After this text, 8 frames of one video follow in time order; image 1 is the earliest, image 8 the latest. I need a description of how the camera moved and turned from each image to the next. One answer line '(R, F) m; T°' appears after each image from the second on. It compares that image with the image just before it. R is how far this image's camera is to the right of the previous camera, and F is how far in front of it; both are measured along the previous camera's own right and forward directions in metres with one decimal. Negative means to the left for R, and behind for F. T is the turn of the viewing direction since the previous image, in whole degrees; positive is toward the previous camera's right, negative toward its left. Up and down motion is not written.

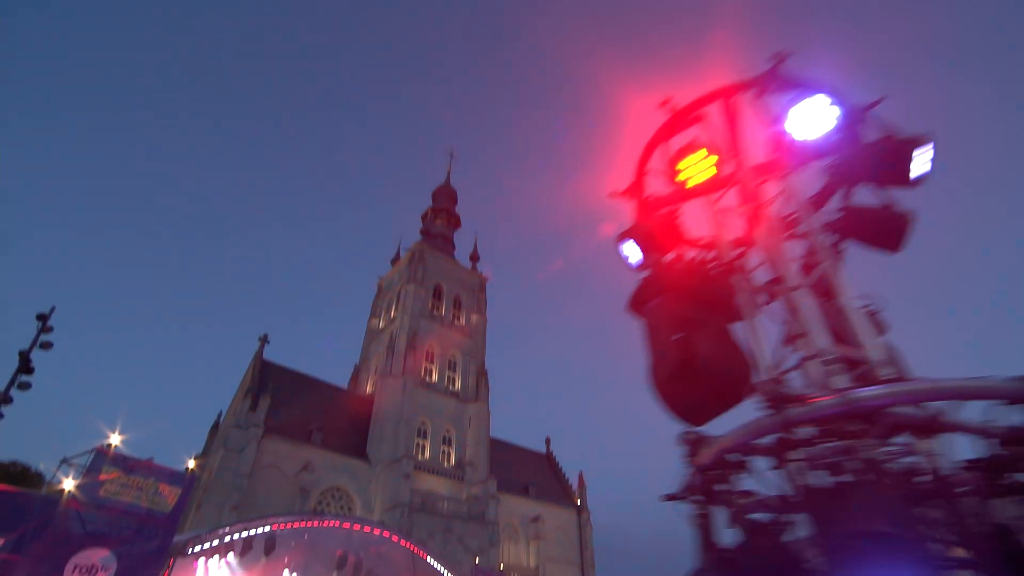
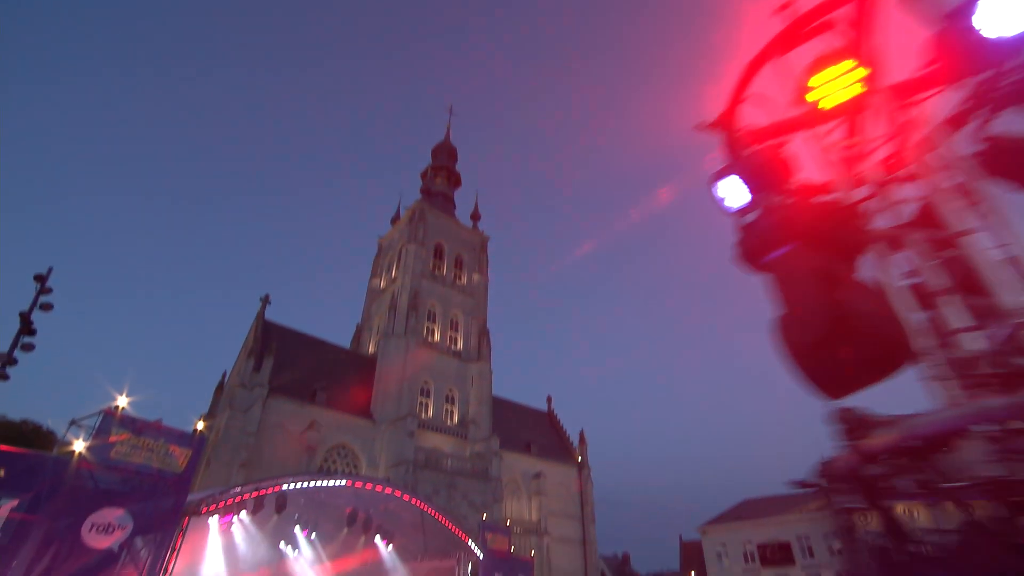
(-0.2, +0.2) m; 0°
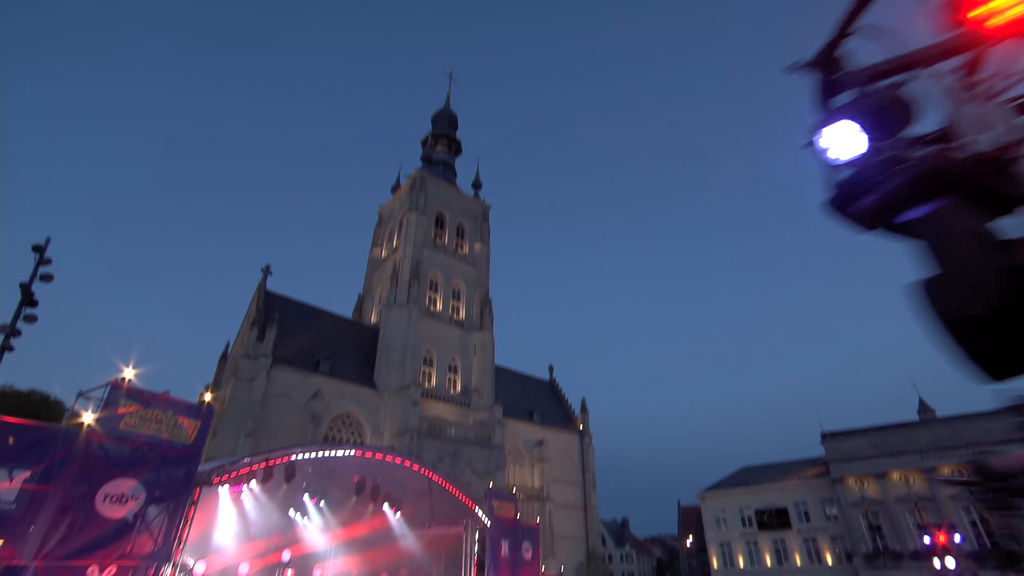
(-0.2, +0.1) m; 0°
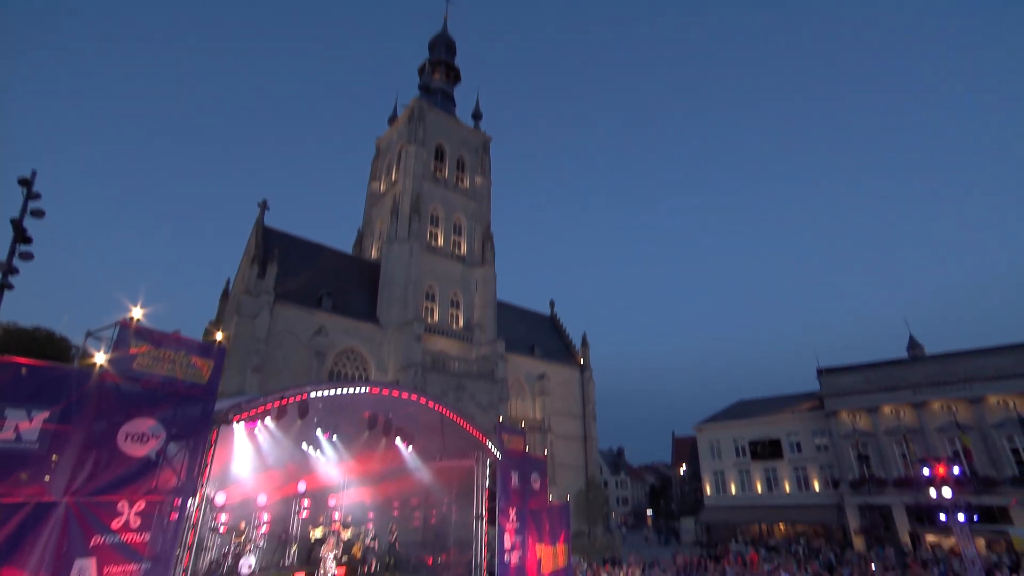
(-0.5, +0.3) m; +1°
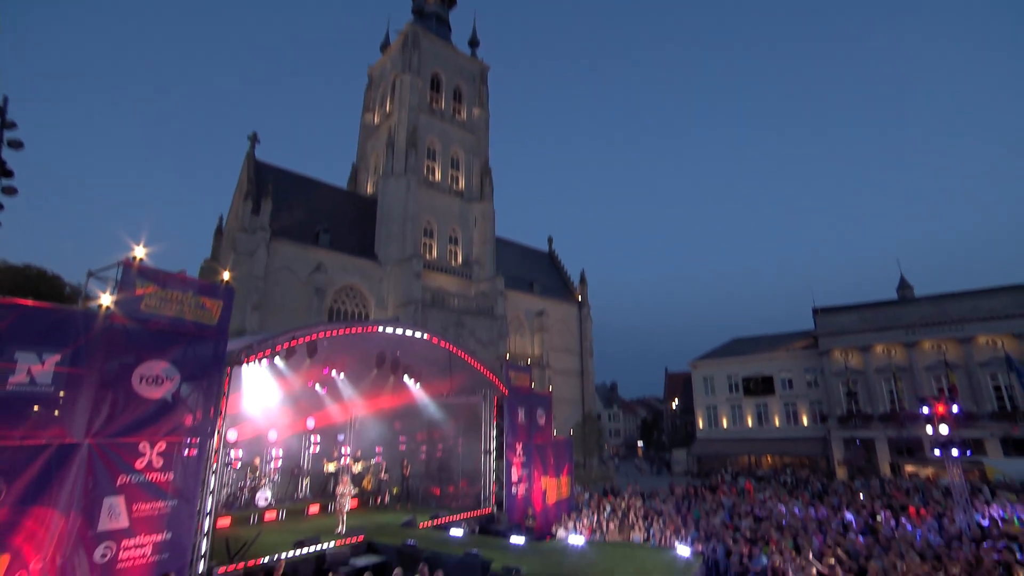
(-0.6, +0.2) m; +1°
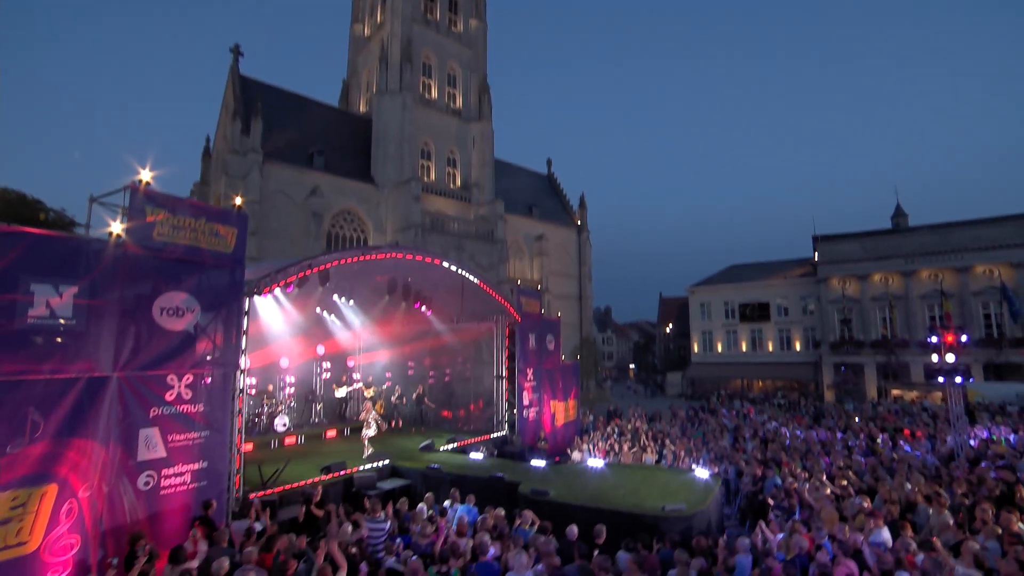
(-0.9, +0.3) m; +2°
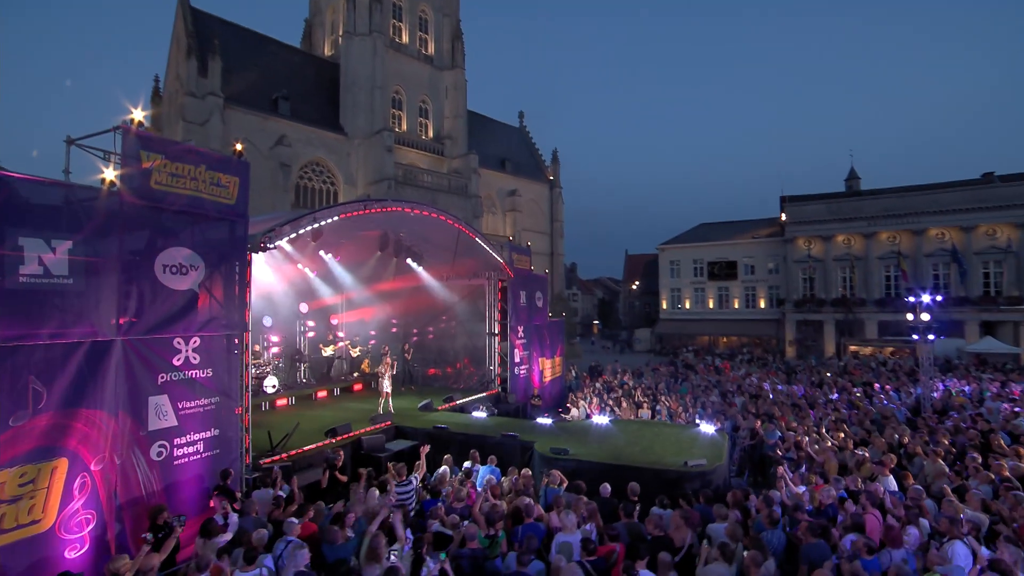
(-1.4, +0.4) m; +5°
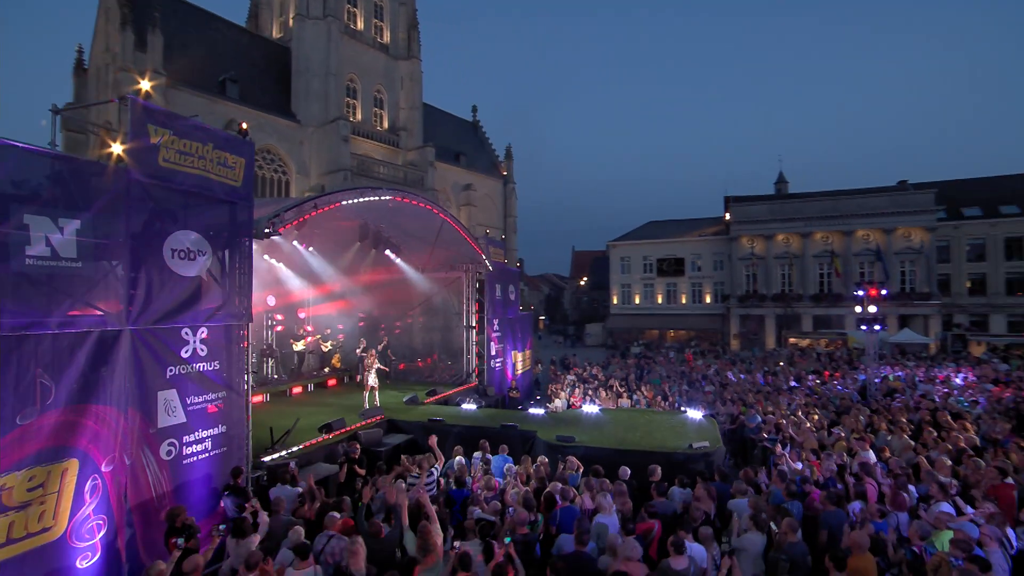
(-1.6, +0.1) m; +7°
